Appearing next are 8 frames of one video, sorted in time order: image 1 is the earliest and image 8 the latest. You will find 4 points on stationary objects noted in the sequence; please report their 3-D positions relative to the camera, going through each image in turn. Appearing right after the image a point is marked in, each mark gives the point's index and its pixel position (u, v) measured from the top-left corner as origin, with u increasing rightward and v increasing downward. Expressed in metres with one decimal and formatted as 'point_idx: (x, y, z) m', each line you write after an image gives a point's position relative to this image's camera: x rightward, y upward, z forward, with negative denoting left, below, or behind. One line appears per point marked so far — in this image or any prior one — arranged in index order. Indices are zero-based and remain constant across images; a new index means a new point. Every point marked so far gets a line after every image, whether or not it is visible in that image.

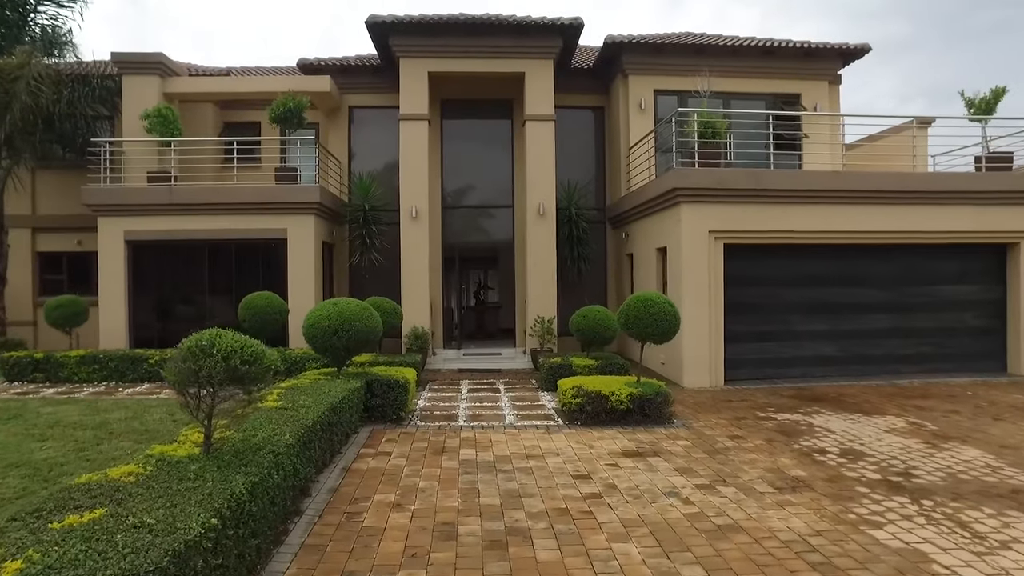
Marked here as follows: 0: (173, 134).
0: (-5.7, +2.6, +11.3) m
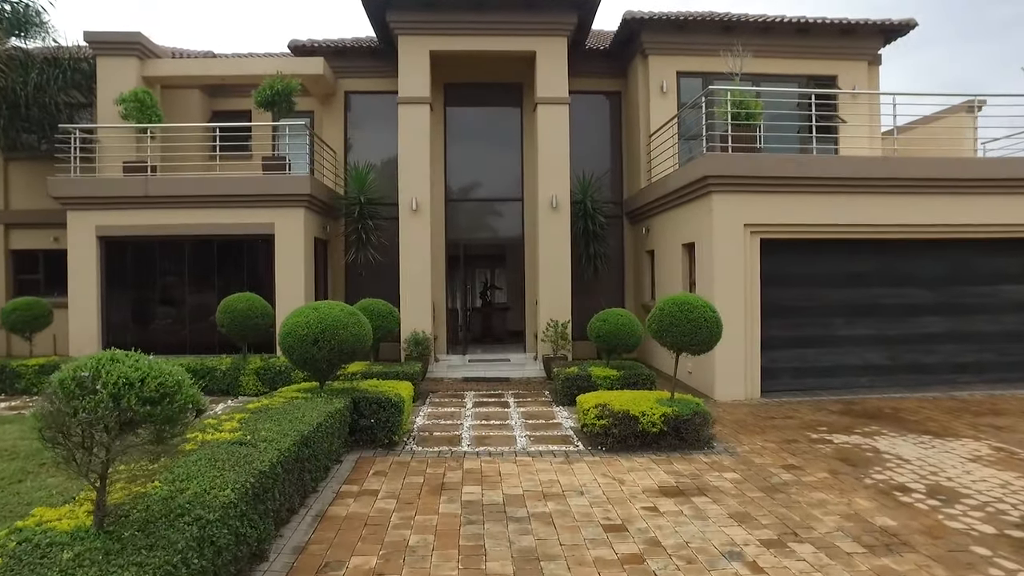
0: (-5.6, +2.6, +10.3) m
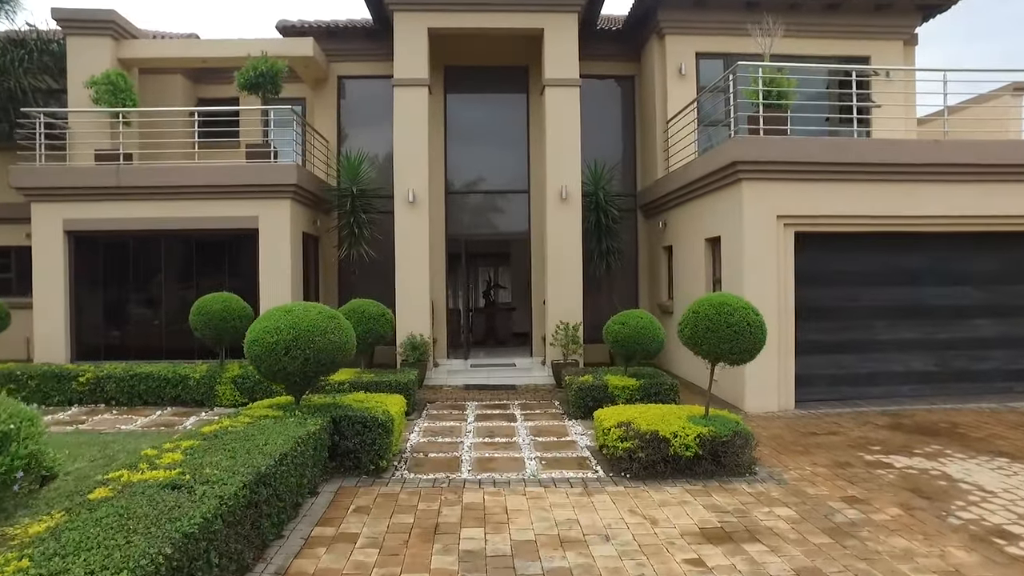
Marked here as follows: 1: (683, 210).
0: (-5.5, +2.6, +9.5) m
1: (+2.6, +1.2, +9.8) m
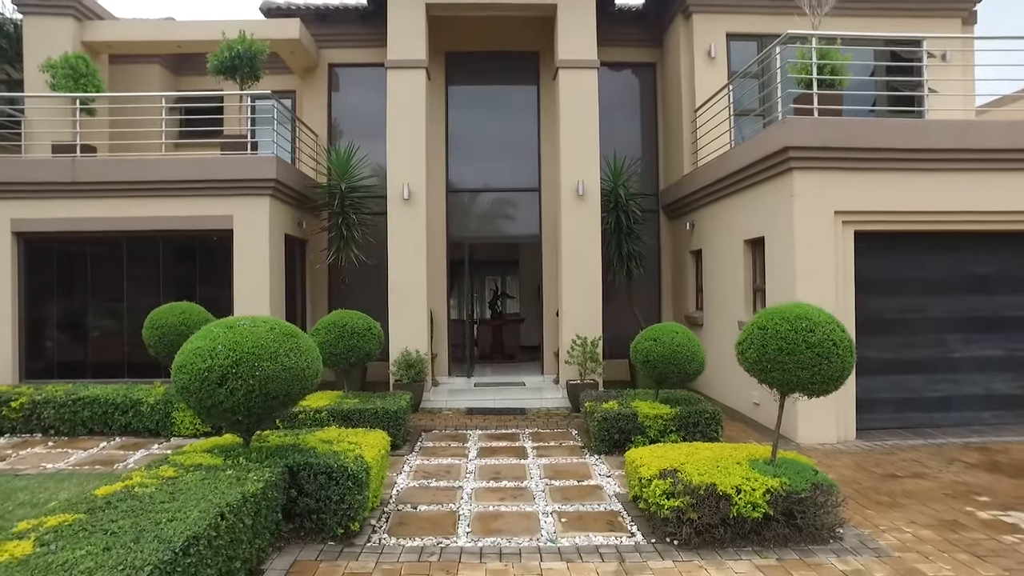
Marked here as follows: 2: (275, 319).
0: (-5.4, +2.5, +8.4) m
1: (+2.7, +1.0, +8.6) m
2: (-1.4, -0.2, +3.8) m
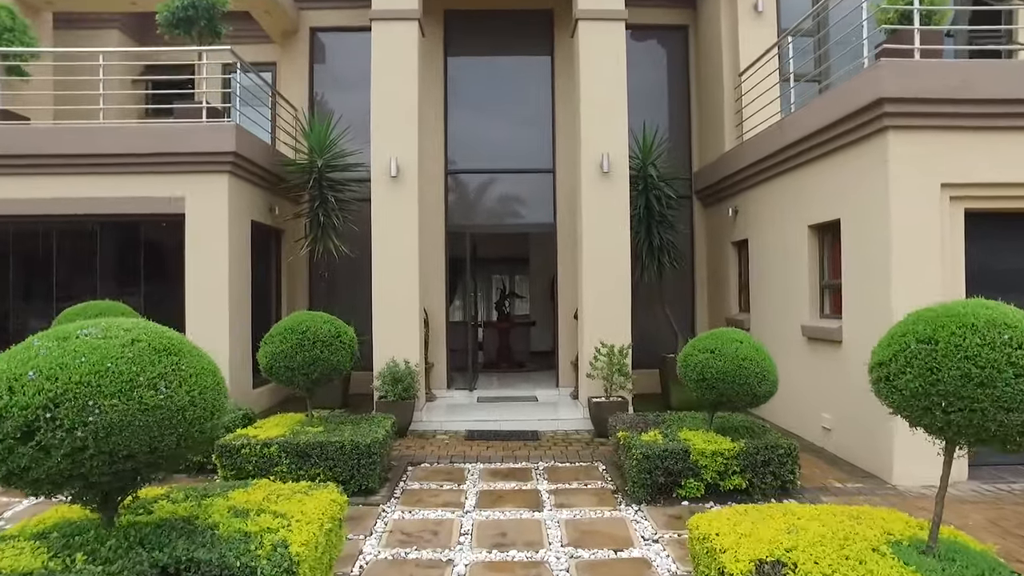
0: (-5.3, +2.5, +7.1) m
1: (+2.8, +1.1, +7.1) m
2: (-1.3, -0.1, +2.4) m
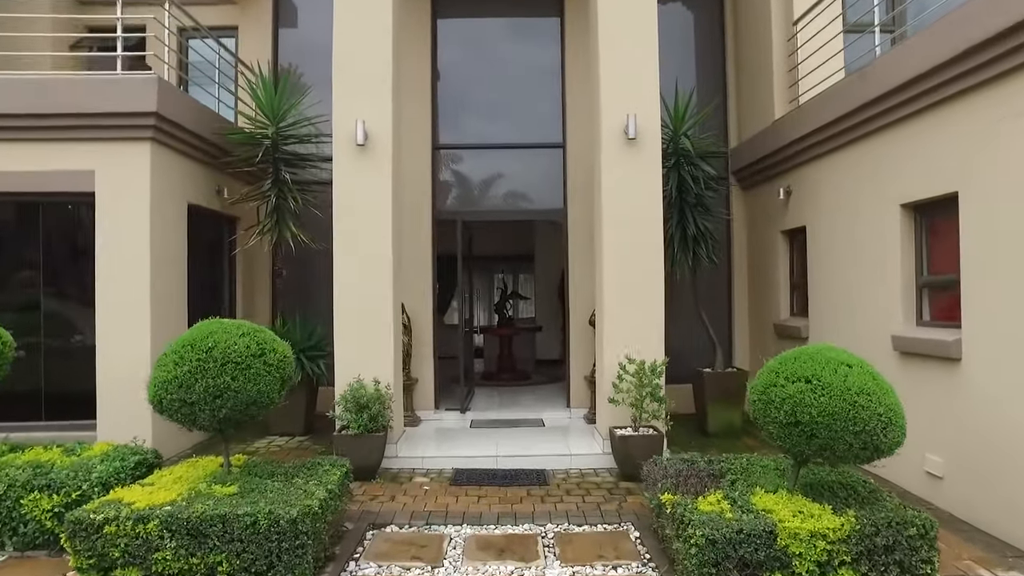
0: (-5.3, +2.5, +5.6) m
1: (+2.8, +1.1, +5.6) m
2: (-1.4, -0.1, +0.9) m
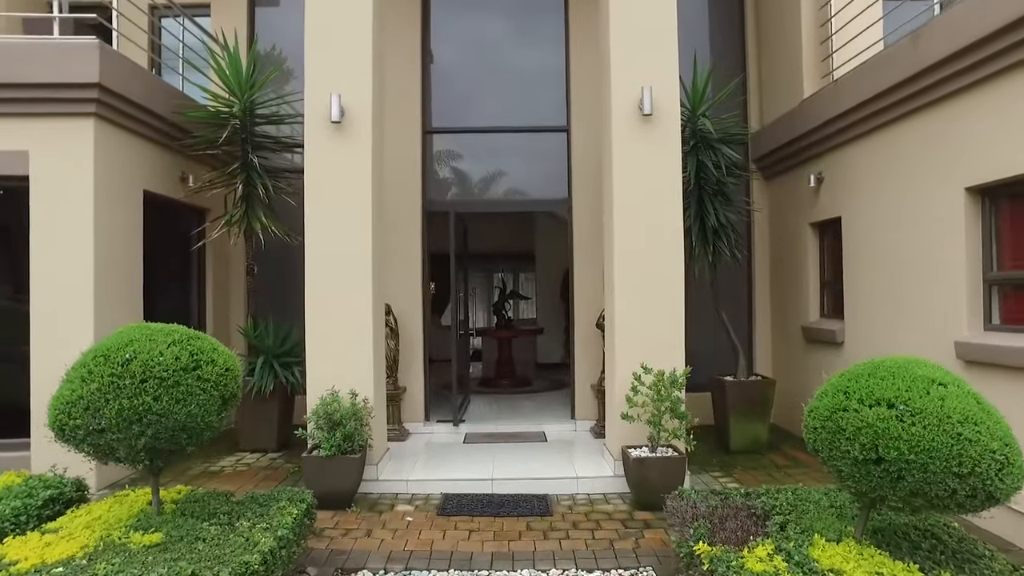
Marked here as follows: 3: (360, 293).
0: (-5.3, +2.6, +4.9) m
1: (+2.8, +1.1, +4.9) m
2: (-1.4, -0.1, +0.2) m
3: (-1.1, 0.0, +4.8) m
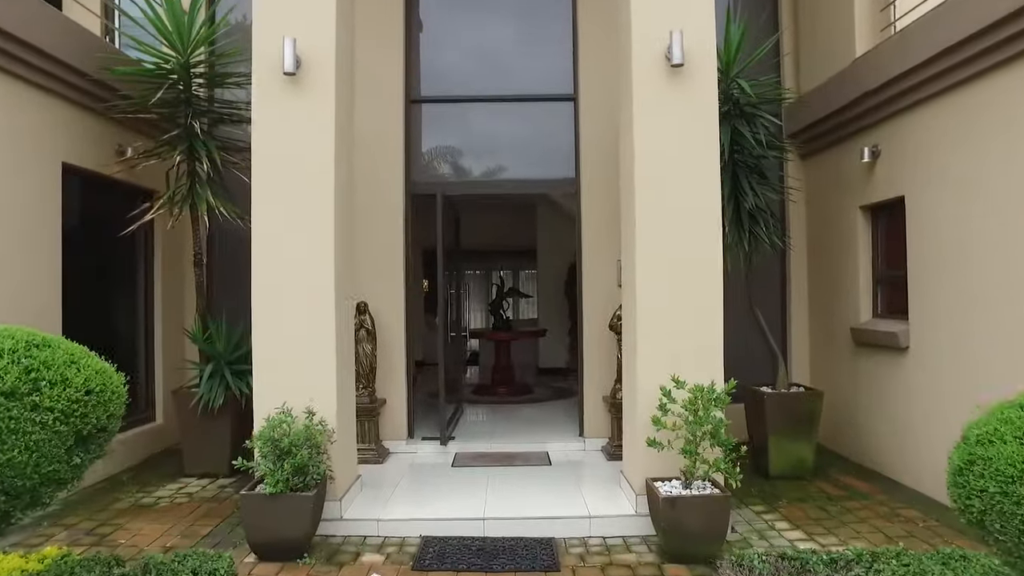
0: (-5.3, +2.6, +4.0) m
1: (+2.7, +1.1, +4.0) m
2: (-1.4, -0.1, -0.7) m
3: (-1.1, 0.0, +3.8) m
